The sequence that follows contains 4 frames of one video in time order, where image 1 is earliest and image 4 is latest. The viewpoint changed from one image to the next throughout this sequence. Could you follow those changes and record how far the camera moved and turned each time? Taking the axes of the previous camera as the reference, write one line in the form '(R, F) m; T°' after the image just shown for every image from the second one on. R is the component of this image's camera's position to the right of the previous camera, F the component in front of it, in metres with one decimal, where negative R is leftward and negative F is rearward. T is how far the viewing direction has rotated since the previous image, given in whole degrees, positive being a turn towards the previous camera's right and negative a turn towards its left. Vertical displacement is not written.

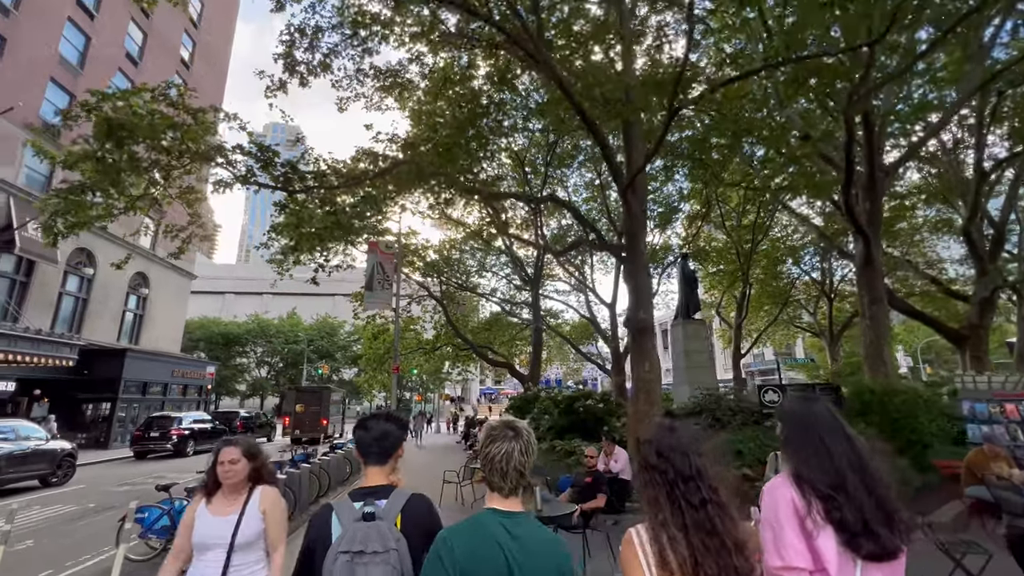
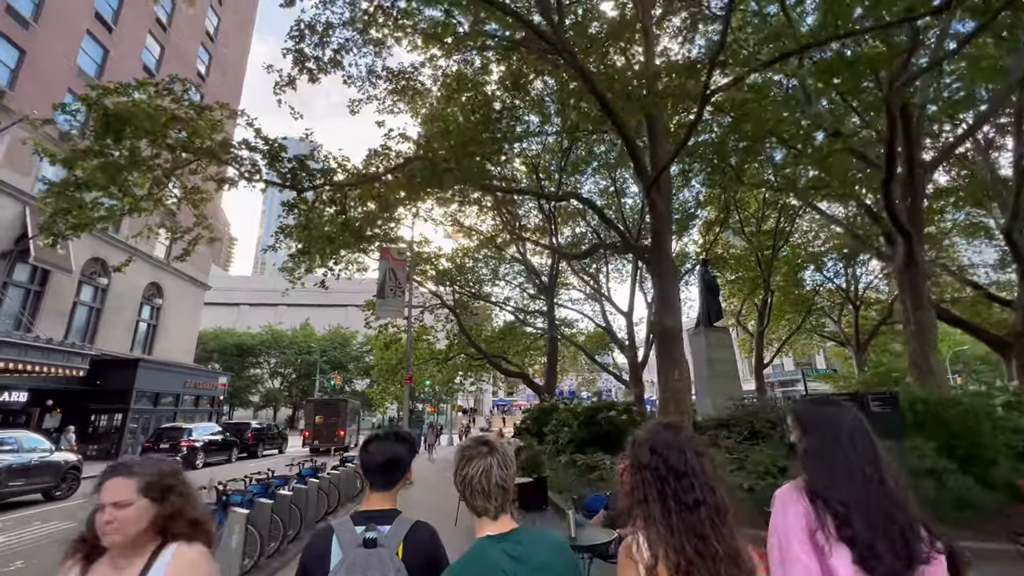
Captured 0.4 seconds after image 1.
(-0.1, +0.5) m; -1°
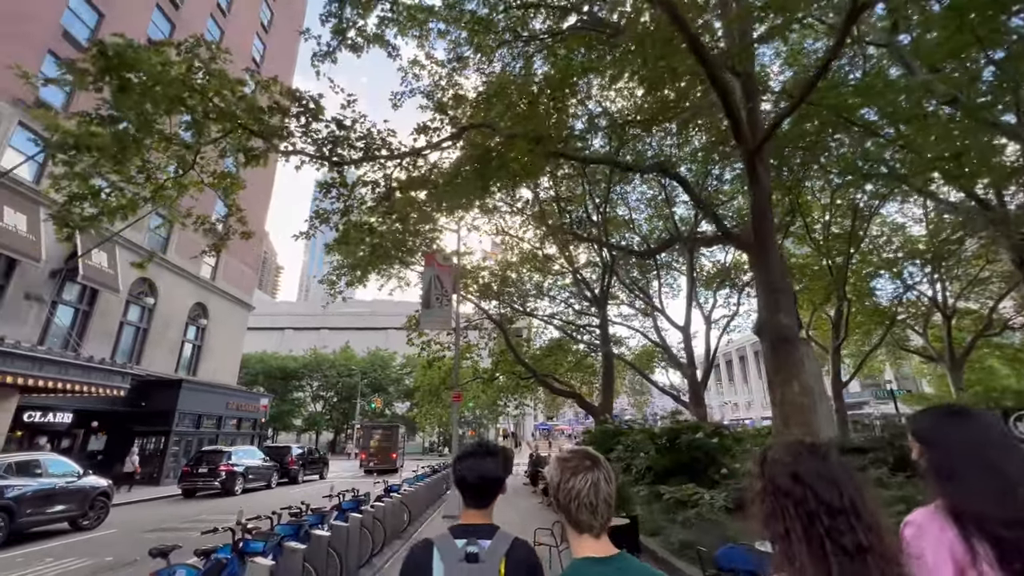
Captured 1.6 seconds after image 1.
(-0.6, +1.3) m; -4°
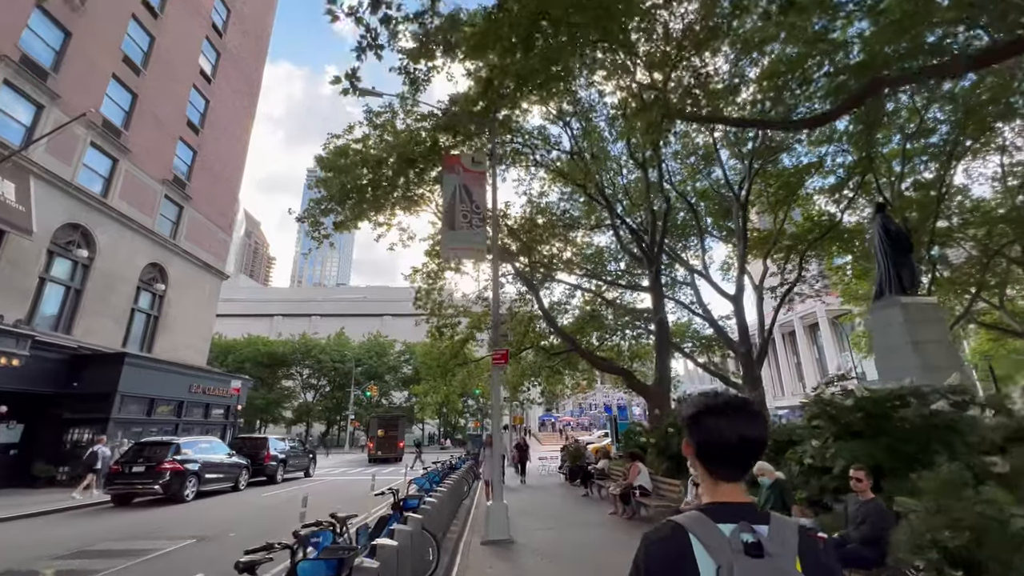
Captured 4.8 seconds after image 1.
(-1.2, +3.8) m; +1°
